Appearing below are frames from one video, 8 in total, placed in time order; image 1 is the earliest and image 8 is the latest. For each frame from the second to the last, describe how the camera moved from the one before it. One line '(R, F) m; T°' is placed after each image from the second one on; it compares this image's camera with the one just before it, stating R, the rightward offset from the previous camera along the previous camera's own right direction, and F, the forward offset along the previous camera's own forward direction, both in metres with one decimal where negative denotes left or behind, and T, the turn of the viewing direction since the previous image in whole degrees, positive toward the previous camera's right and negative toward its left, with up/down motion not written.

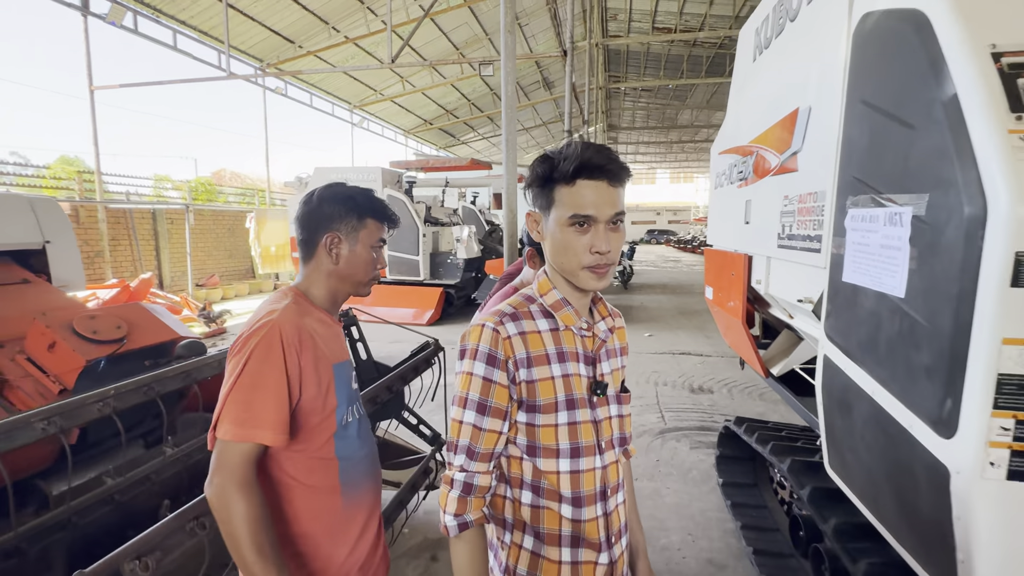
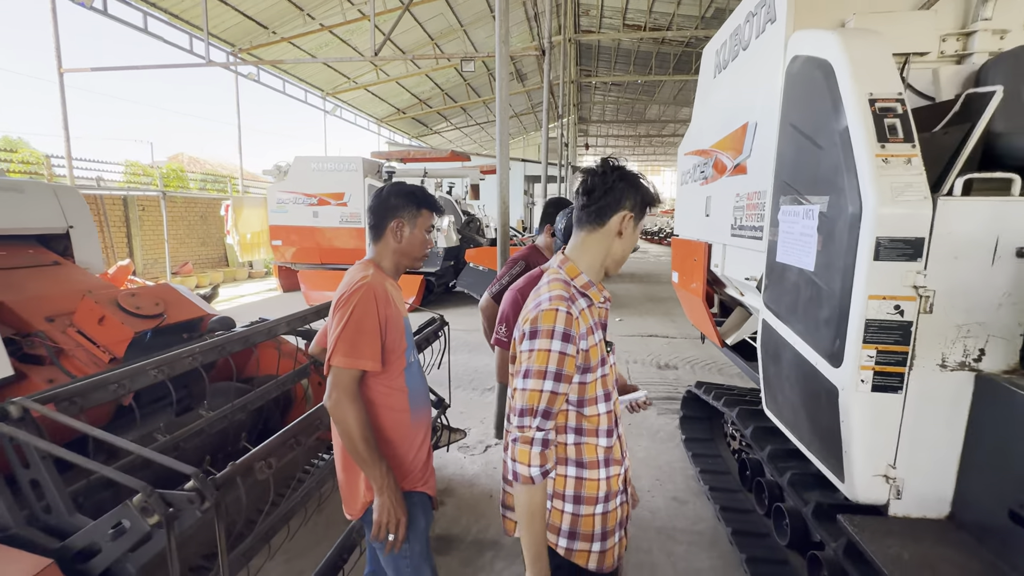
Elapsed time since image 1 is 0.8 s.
(-0.2, -0.4) m; +4°
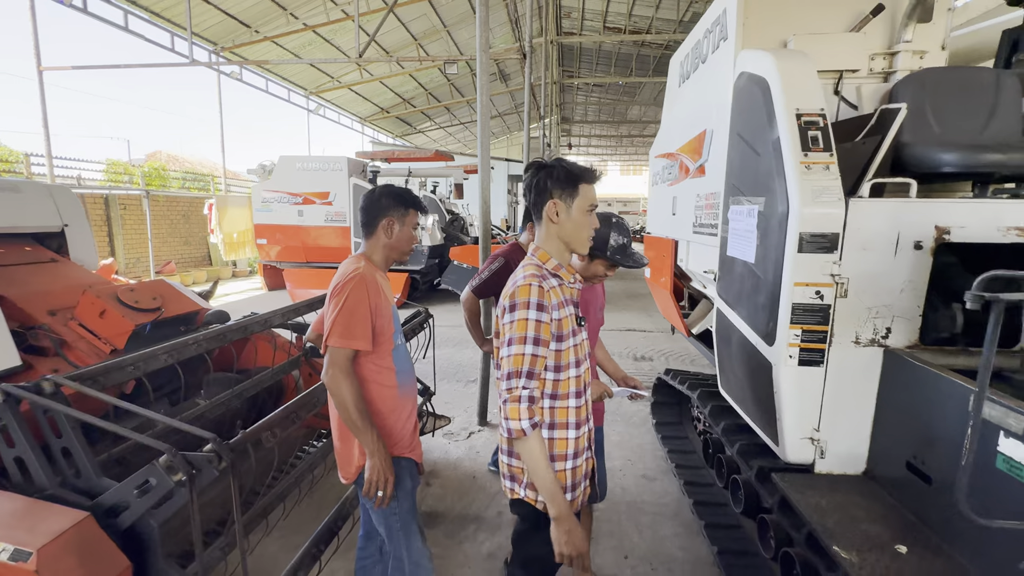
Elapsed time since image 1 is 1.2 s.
(0.0, -0.2) m; +2°
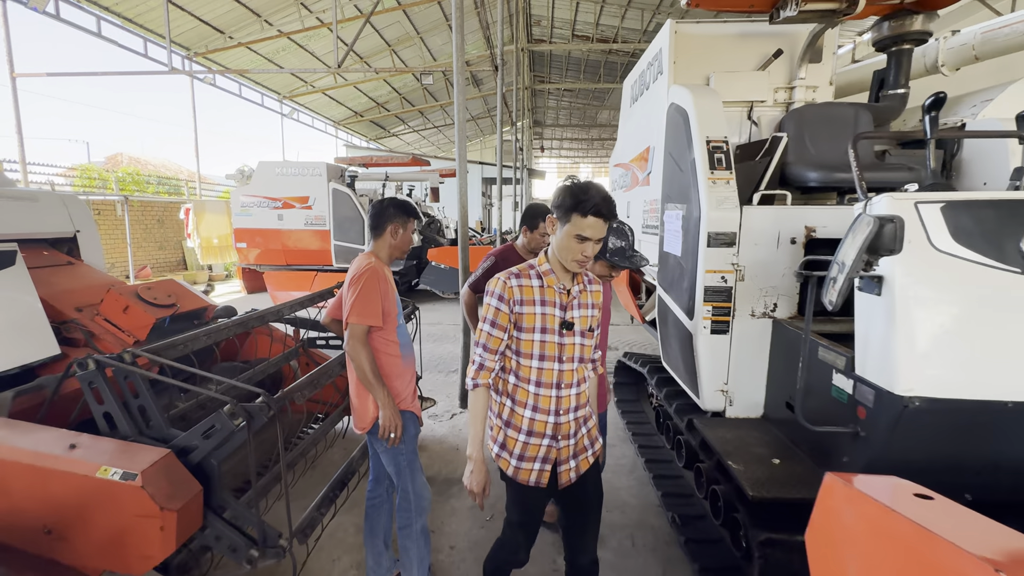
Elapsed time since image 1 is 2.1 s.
(0.0, -0.4) m; +3°
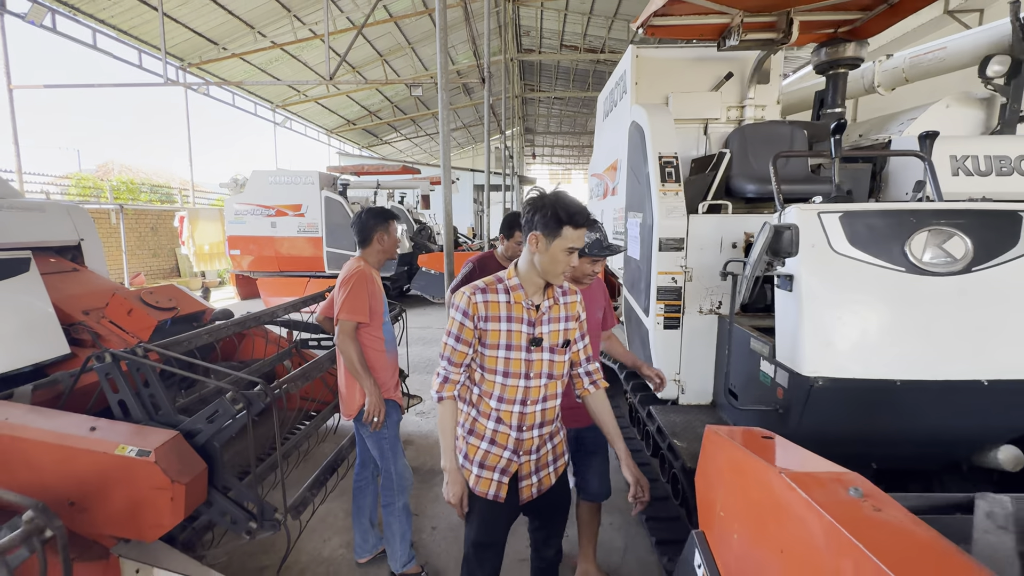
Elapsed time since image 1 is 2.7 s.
(+0.1, -0.2) m; +1°
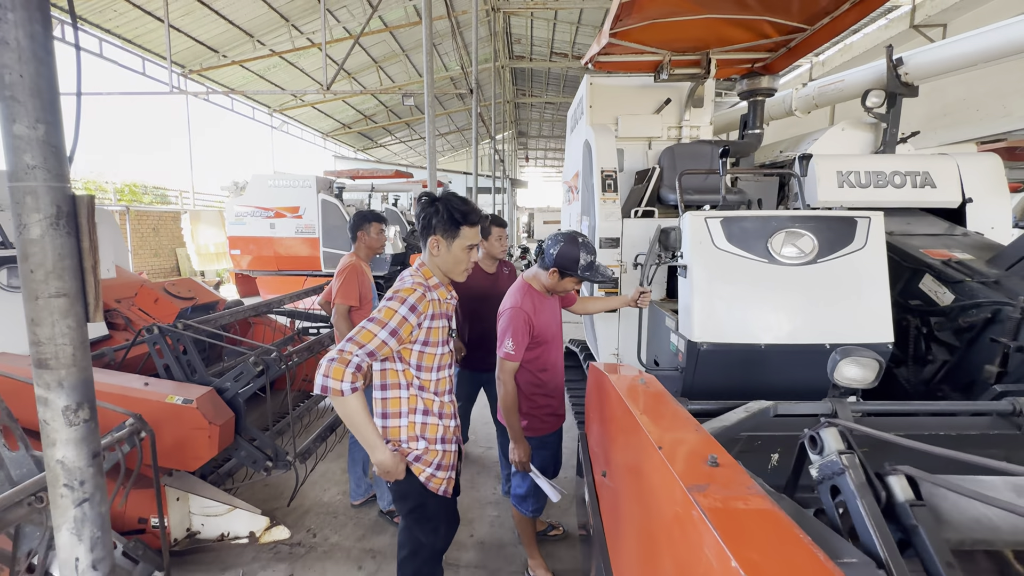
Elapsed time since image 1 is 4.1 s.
(+0.2, -0.5) m; +1°
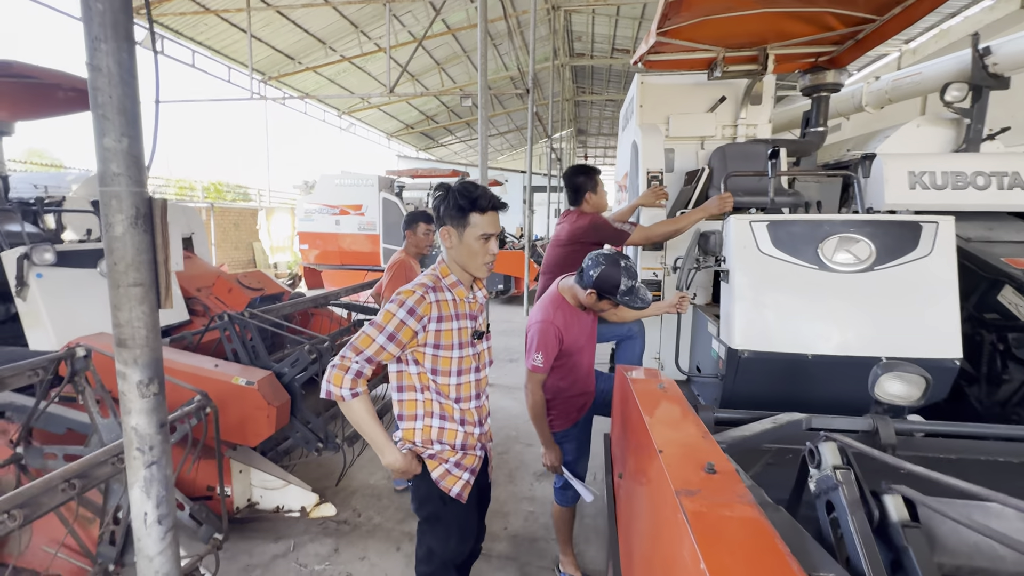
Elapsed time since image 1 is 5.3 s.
(+0.1, 0.0) m; -7°
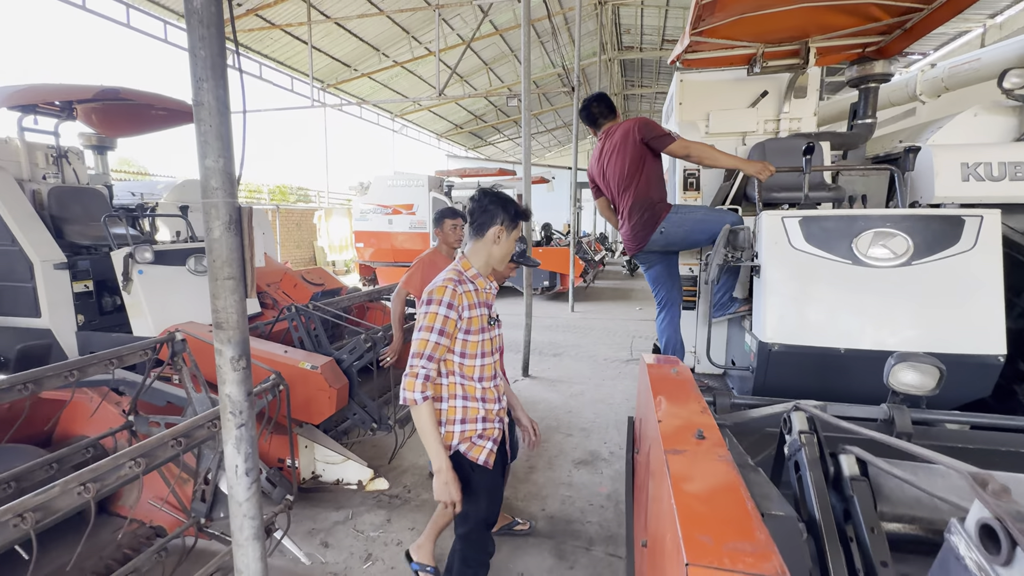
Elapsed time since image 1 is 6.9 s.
(+0.1, -0.2) m; -6°
